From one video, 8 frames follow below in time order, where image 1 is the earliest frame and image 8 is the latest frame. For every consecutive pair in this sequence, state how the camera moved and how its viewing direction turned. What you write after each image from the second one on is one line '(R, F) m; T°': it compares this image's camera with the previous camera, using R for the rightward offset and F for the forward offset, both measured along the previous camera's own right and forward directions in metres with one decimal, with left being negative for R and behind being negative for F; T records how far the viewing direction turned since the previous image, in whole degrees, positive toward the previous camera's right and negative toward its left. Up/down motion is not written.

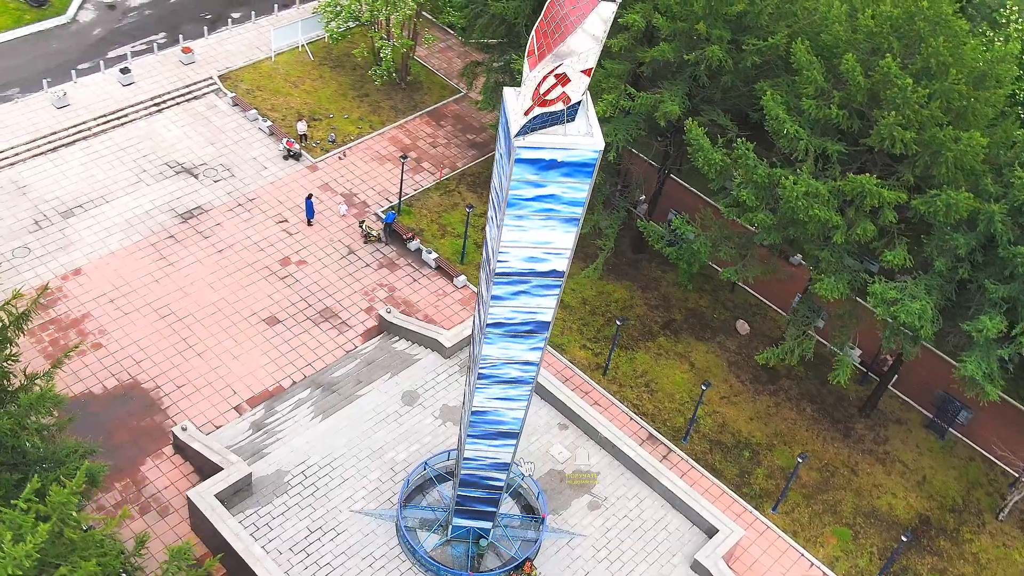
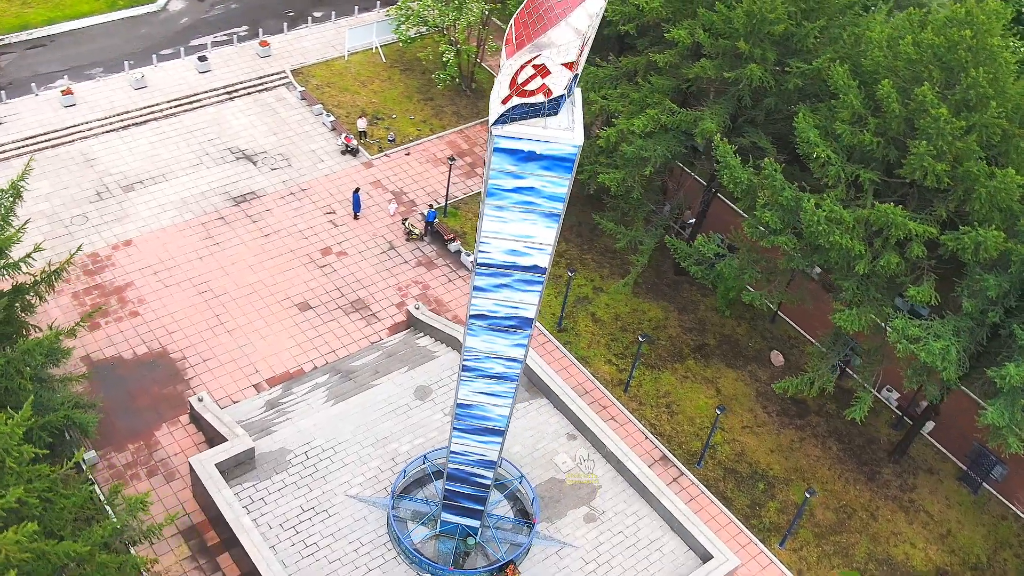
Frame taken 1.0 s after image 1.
(+2.0, +0.1) m; -6°
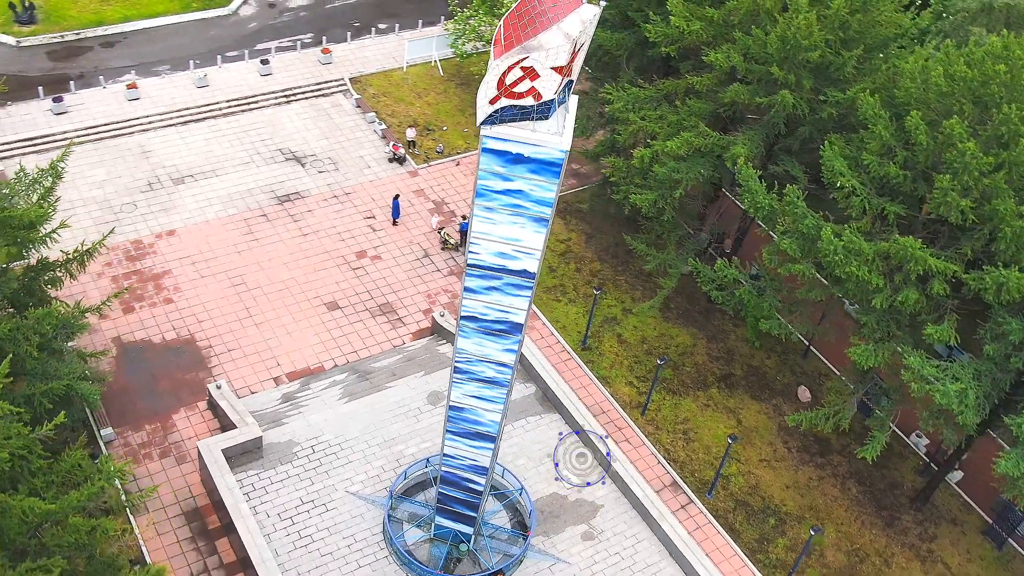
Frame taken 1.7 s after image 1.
(+1.5, 0.0) m; -5°
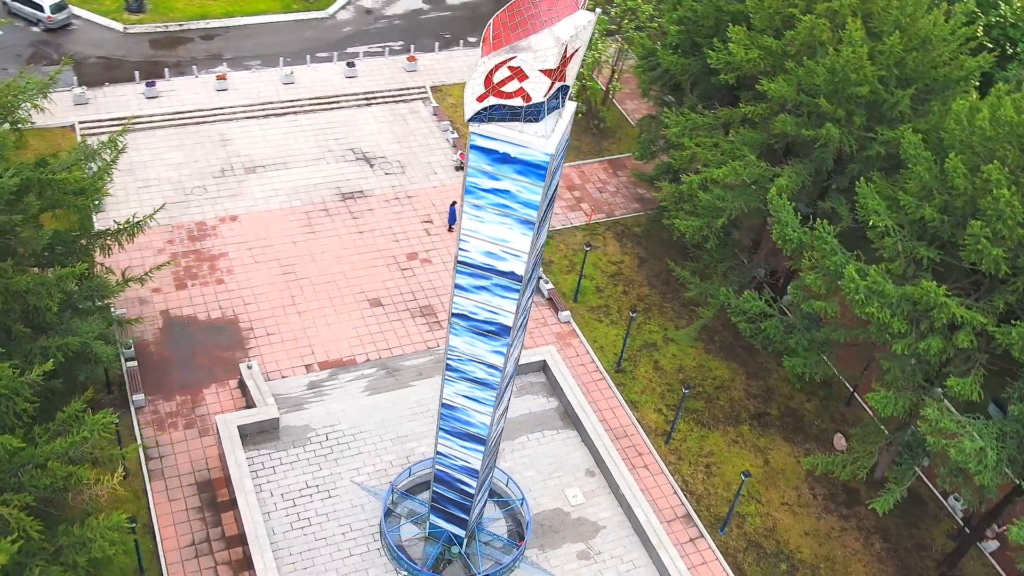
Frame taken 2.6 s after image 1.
(+2.1, +0.1) m; -7°
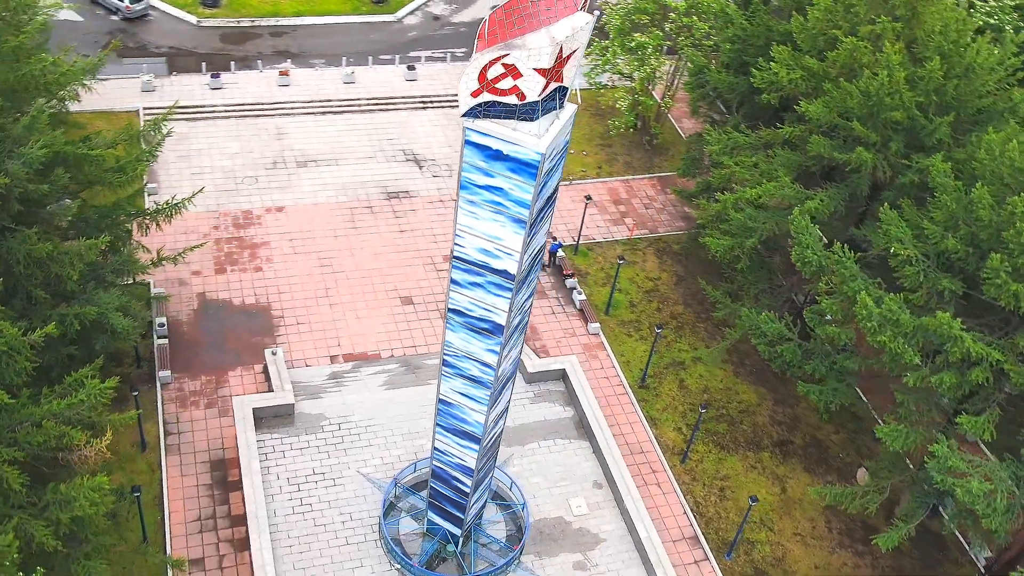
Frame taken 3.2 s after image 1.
(+1.5, 0.0) m; -5°
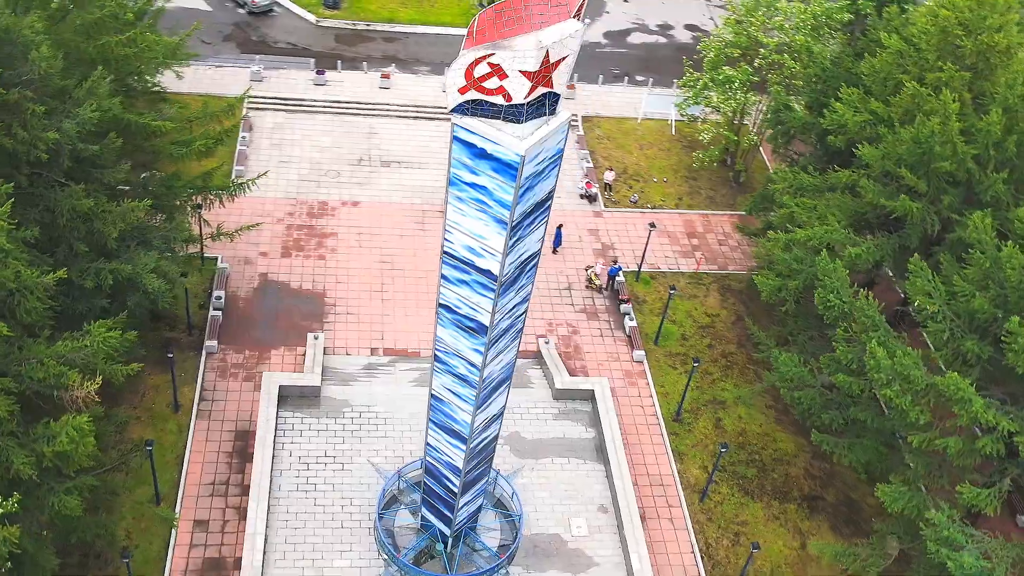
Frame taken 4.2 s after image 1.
(+2.6, +0.1) m; -8°
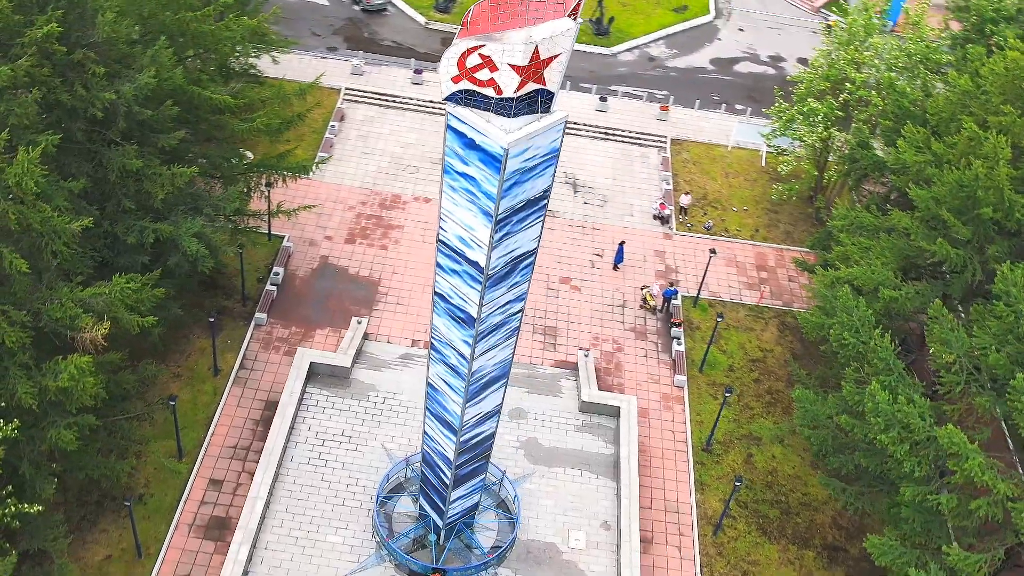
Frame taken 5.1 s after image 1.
(+2.5, +0.1) m; -8°
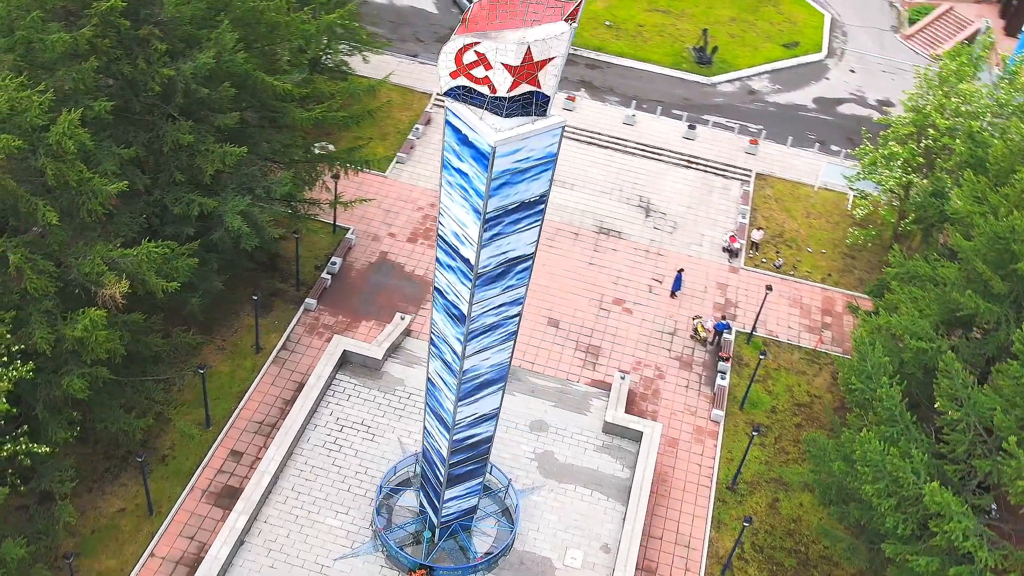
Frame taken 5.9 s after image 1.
(+2.4, +0.1) m; -8°
